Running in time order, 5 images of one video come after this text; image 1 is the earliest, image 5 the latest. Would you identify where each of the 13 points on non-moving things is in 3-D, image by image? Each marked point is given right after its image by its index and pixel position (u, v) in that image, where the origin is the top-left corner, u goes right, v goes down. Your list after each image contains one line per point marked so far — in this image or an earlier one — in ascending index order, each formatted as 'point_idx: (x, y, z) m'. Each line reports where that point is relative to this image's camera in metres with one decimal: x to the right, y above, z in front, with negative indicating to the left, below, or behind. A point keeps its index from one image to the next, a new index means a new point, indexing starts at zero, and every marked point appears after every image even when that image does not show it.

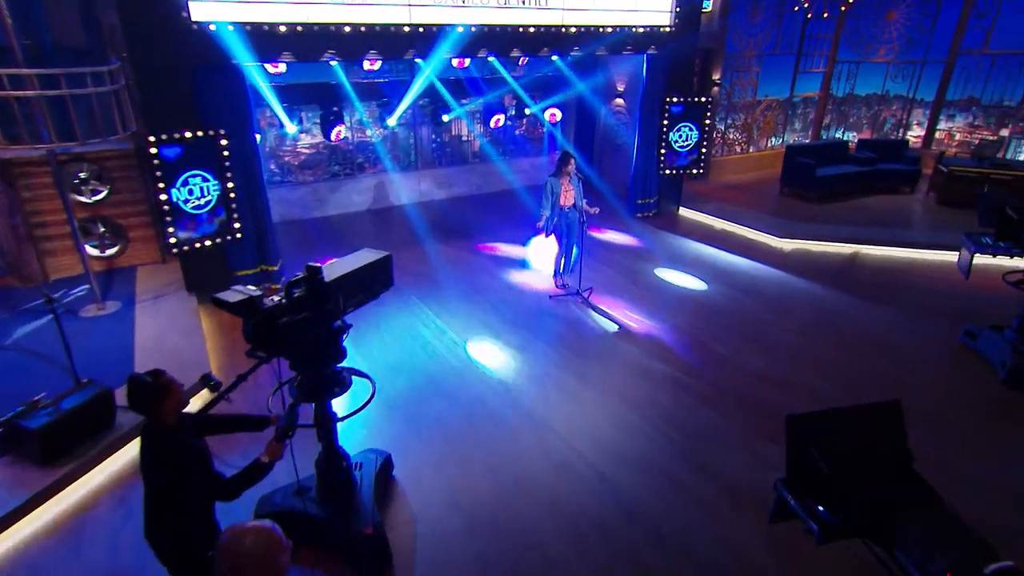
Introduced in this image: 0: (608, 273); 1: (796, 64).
0: (+1.3, +0.2, +9.5) m
1: (+4.3, +3.4, +11.2) m
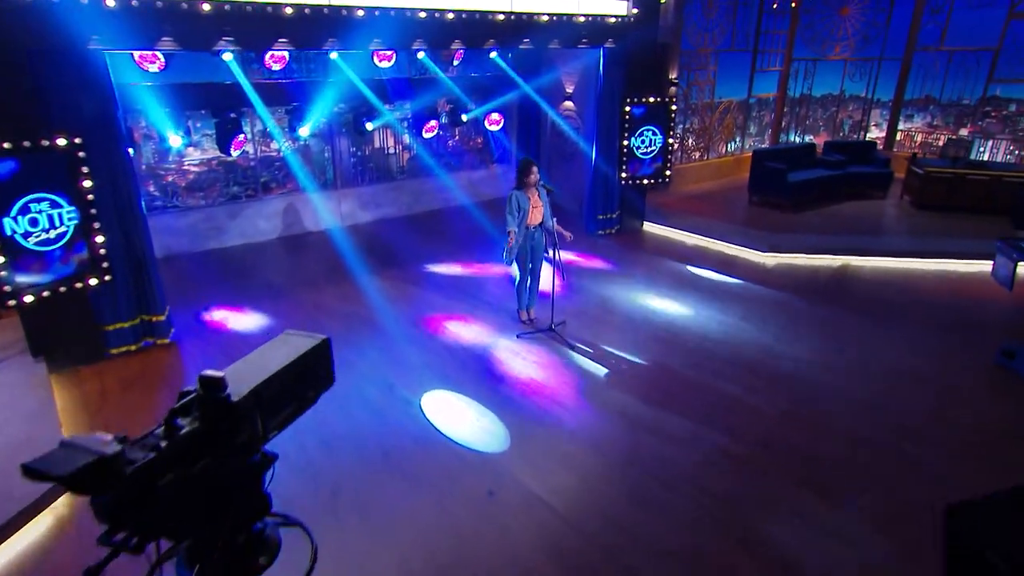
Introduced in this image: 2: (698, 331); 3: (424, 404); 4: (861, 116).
0: (+0.8, -0.2, +8.1) m
1: (+3.3, +3.1, +10.2) m
2: (+1.9, -0.5, +7.4) m
3: (-0.6, -1.0, +6.2) m
4: (+4.9, +2.4, +10.5) m
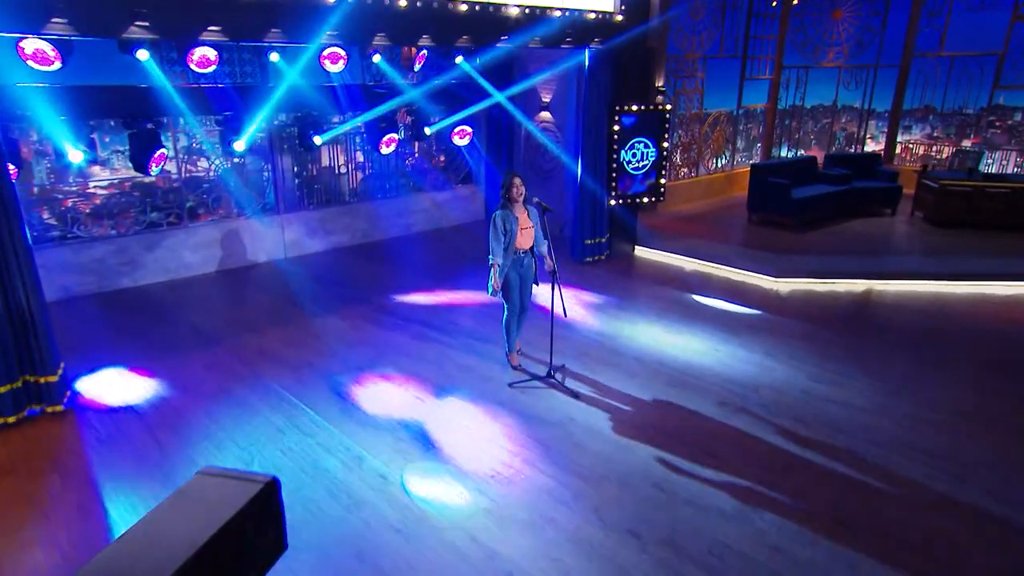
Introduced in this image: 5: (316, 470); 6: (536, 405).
0: (+0.6, -0.5, +6.9) m
1: (+2.9, +2.7, +9.3) m
2: (+1.8, -0.7, +6.3) m
3: (-0.6, -1.3, +4.9) m
4: (+4.5, +2.1, +9.7) m
5: (-1.3, -1.2, +4.9) m
6: (+0.2, -0.9, +5.9) m
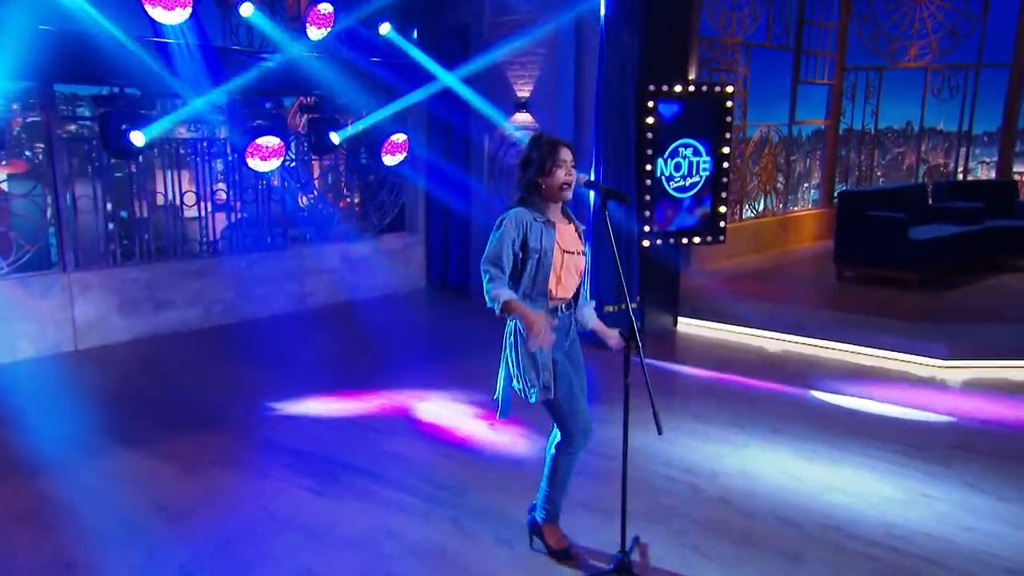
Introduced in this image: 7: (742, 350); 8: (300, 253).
0: (+0.6, -0.9, +3.3) m
1: (+2.5, +1.9, +6.6) m
2: (+1.9, -1.0, +2.9) m
3: (-0.3, -1.3, +1.1) m
4: (+4.0, +1.2, +7.0) m
5: (-1.0, -1.3, +1.1) m
6: (+0.3, -1.2, +2.3) m
7: (+1.5, -0.4, +5.0) m
8: (-1.6, +0.3, +5.8) m
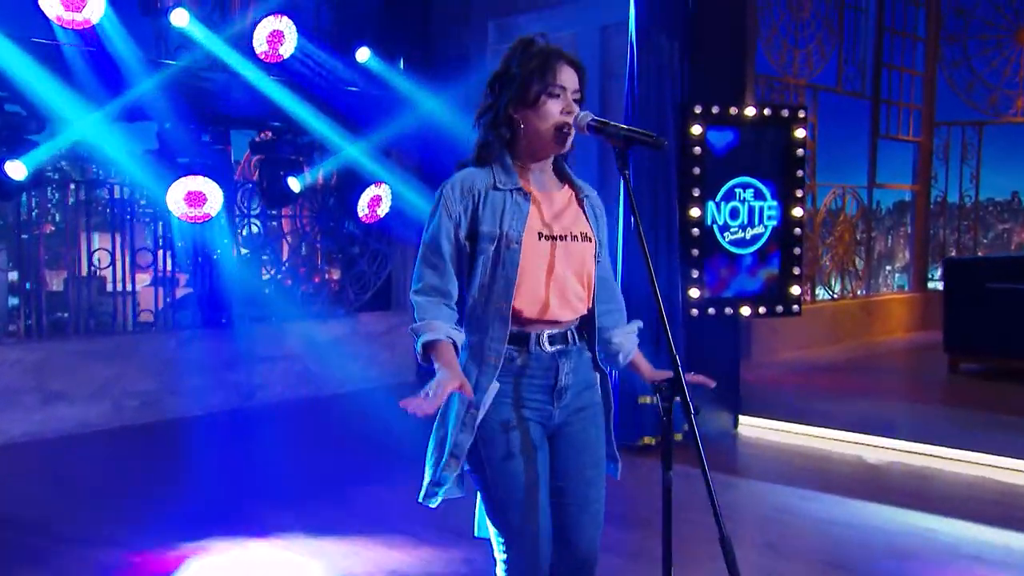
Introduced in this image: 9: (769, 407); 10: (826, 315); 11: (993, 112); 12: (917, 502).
0: (+0.5, -1.0, +1.8) m
1: (+2.6, +1.2, +5.4) m
2: (+1.7, -1.1, +1.3) m
3: (-0.5, -1.0, -0.4) m
4: (+4.1, +0.4, +5.6) m
5: (-1.3, -1.0, -0.3) m
6: (+0.2, -1.1, +0.8) m
7: (+1.5, -0.8, +3.5) m
8: (-1.6, -0.3, +4.6) m
9: (+1.4, -0.7, +4.2) m
10: (+2.1, -0.2, +5.2) m
11: (+3.6, +1.3, +5.8) m
12: (+1.7, -0.9, +3.0) m
